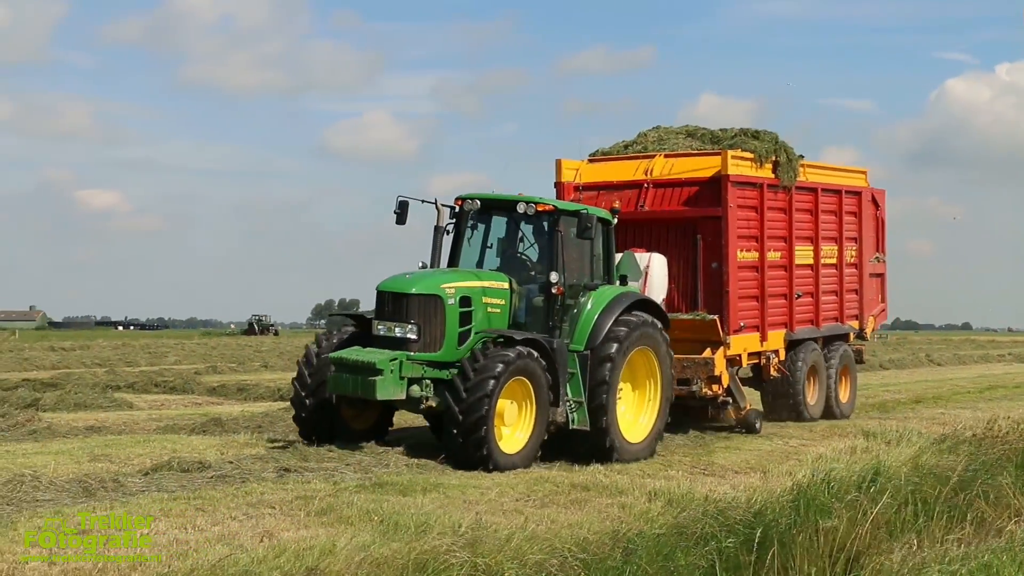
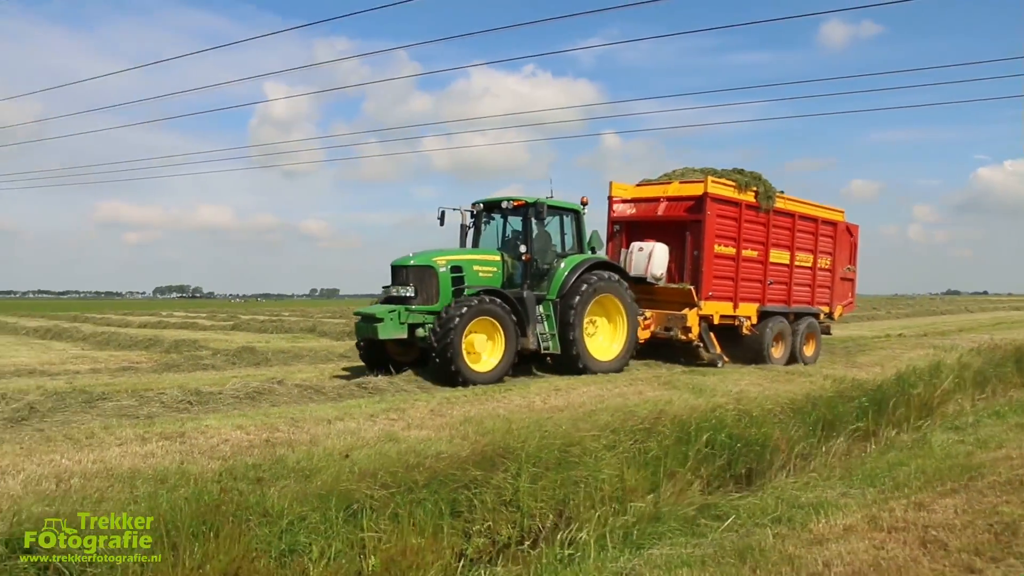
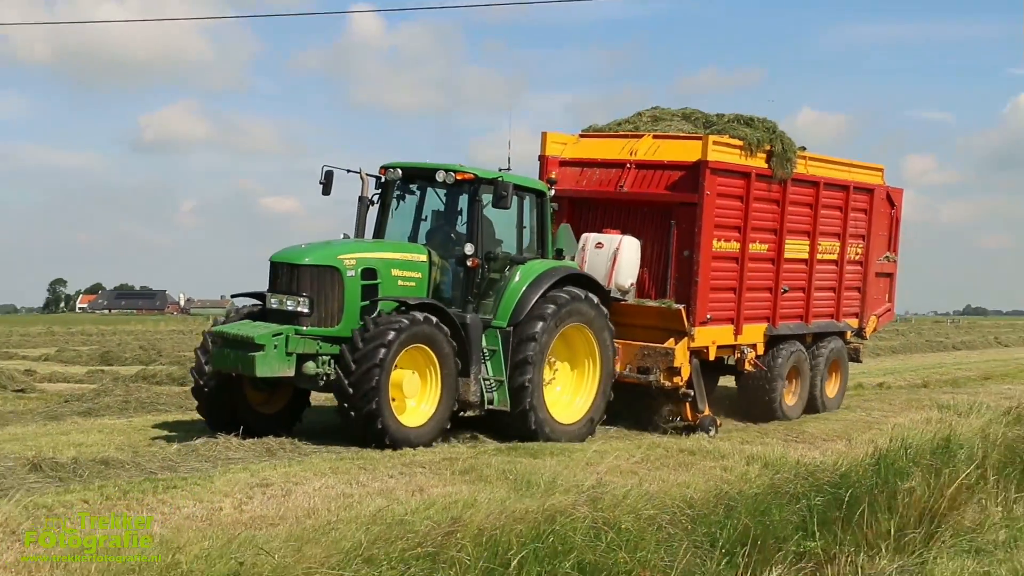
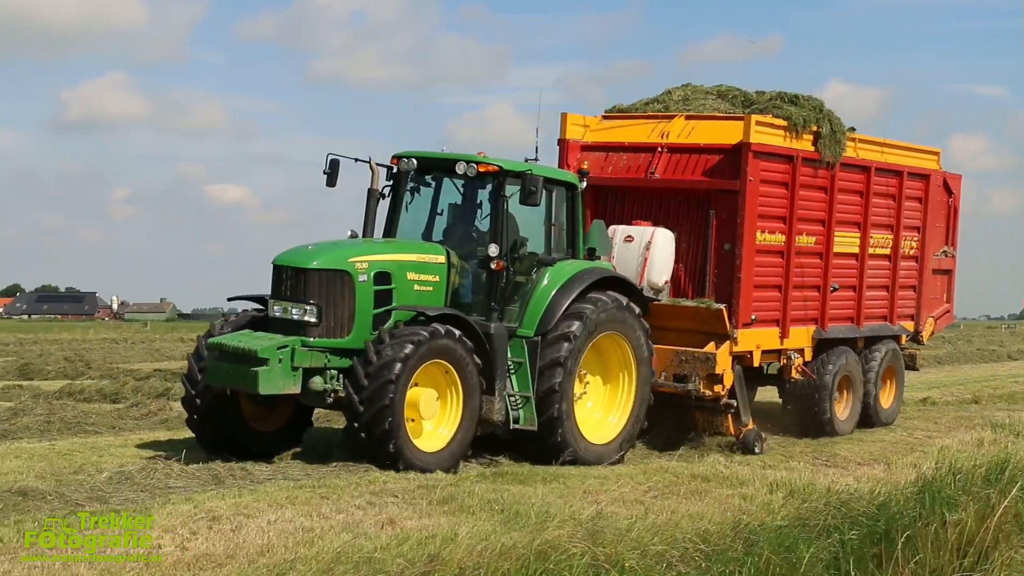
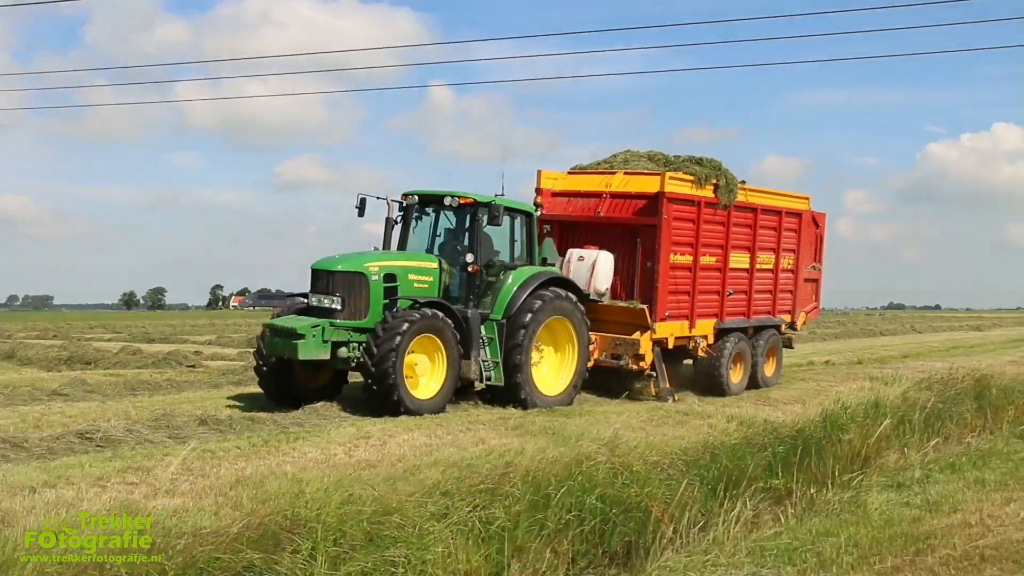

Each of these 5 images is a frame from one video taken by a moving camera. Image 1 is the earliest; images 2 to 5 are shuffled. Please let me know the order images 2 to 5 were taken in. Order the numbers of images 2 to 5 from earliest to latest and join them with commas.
4, 3, 5, 2
